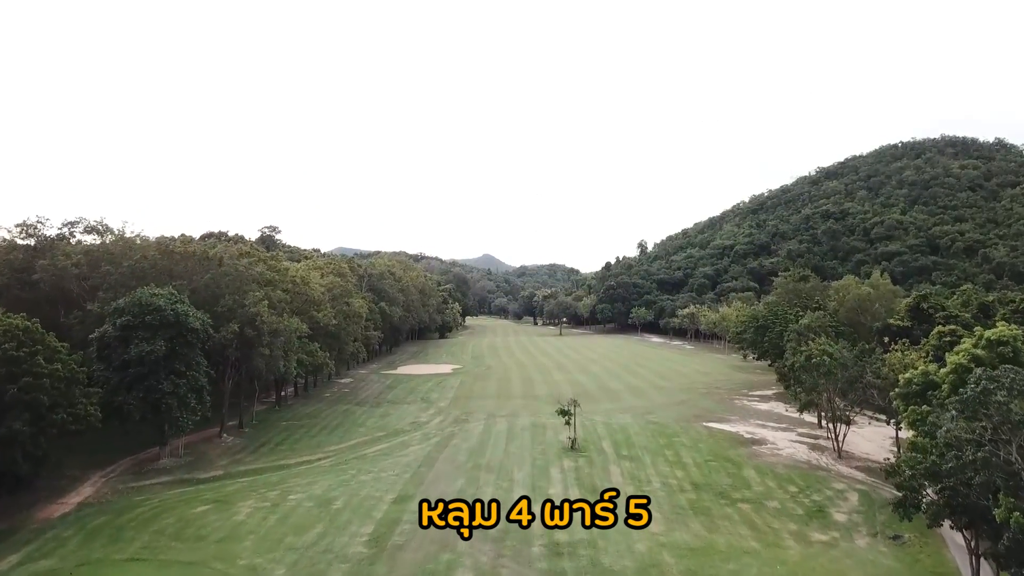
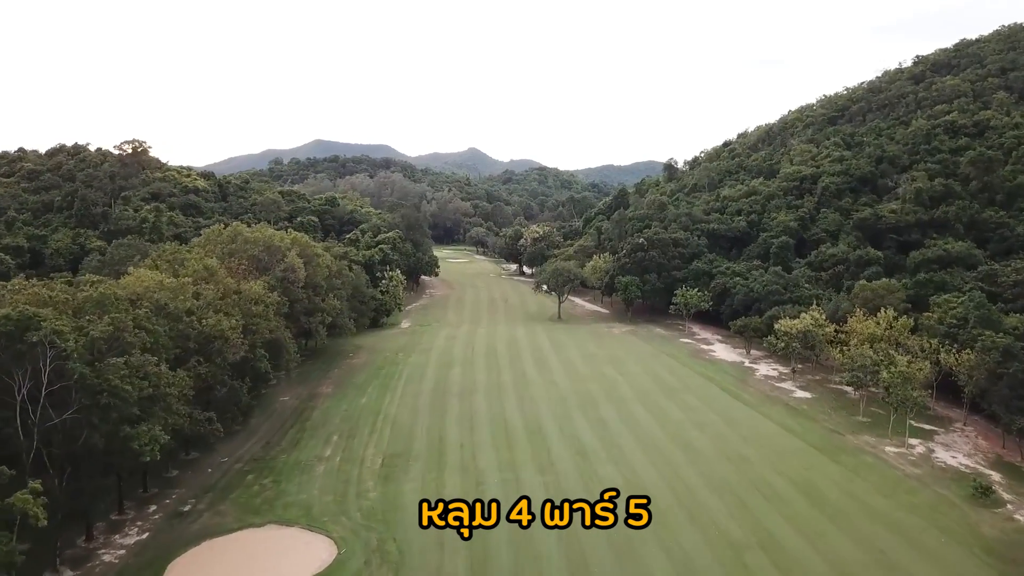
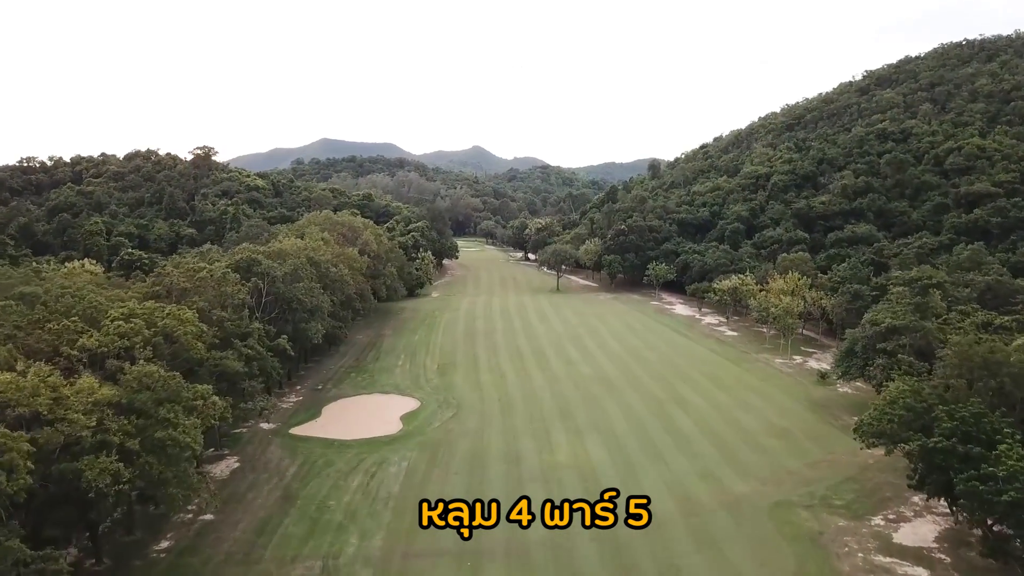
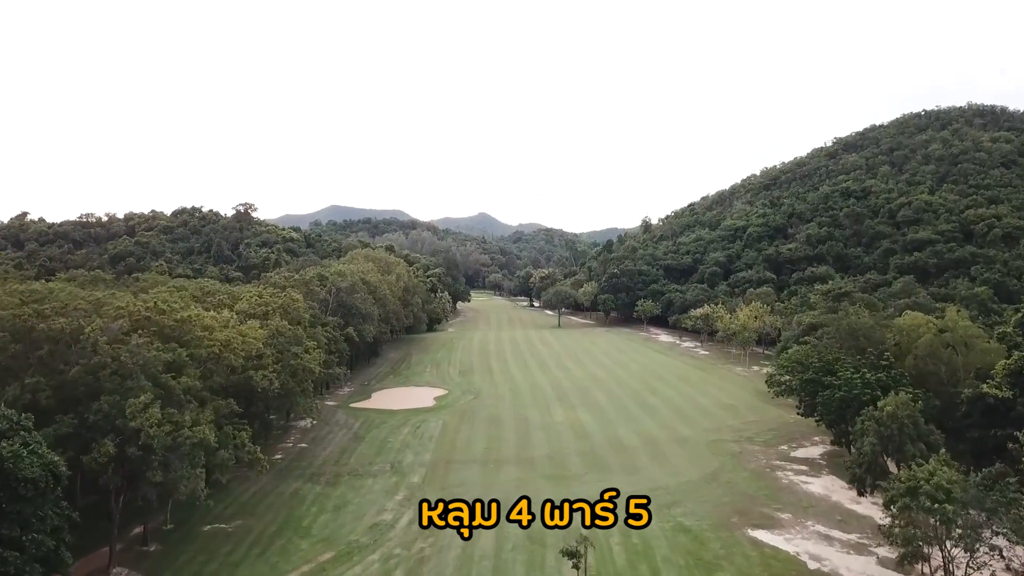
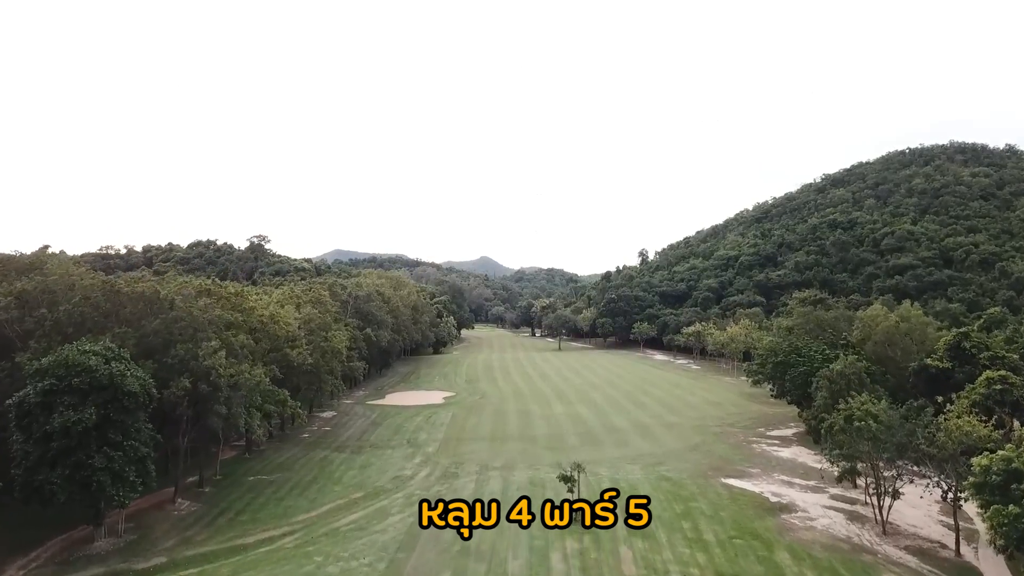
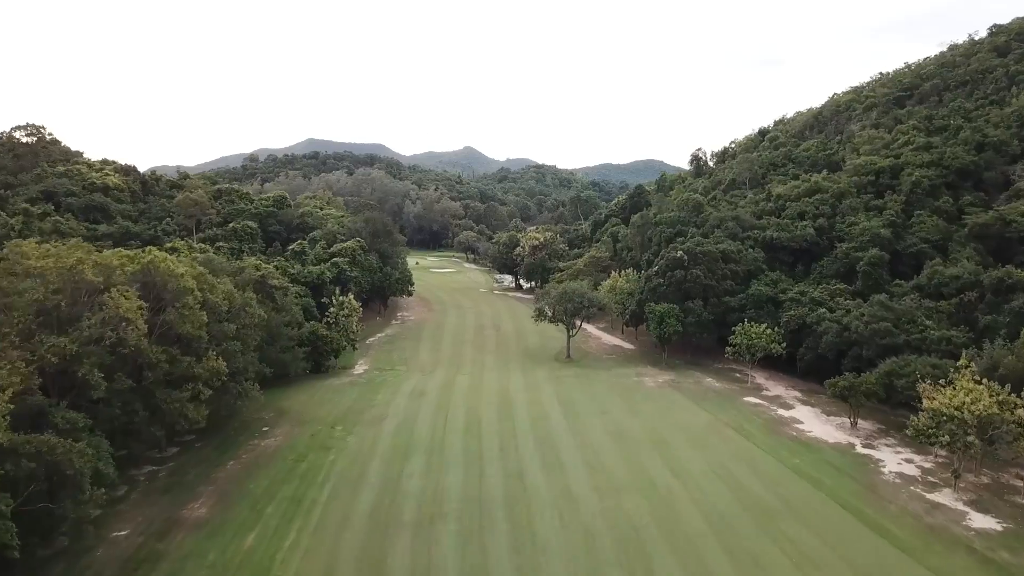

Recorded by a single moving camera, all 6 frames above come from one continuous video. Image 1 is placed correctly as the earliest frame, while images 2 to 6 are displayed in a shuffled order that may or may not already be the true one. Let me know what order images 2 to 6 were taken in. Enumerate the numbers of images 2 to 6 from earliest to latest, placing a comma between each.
5, 4, 3, 2, 6
